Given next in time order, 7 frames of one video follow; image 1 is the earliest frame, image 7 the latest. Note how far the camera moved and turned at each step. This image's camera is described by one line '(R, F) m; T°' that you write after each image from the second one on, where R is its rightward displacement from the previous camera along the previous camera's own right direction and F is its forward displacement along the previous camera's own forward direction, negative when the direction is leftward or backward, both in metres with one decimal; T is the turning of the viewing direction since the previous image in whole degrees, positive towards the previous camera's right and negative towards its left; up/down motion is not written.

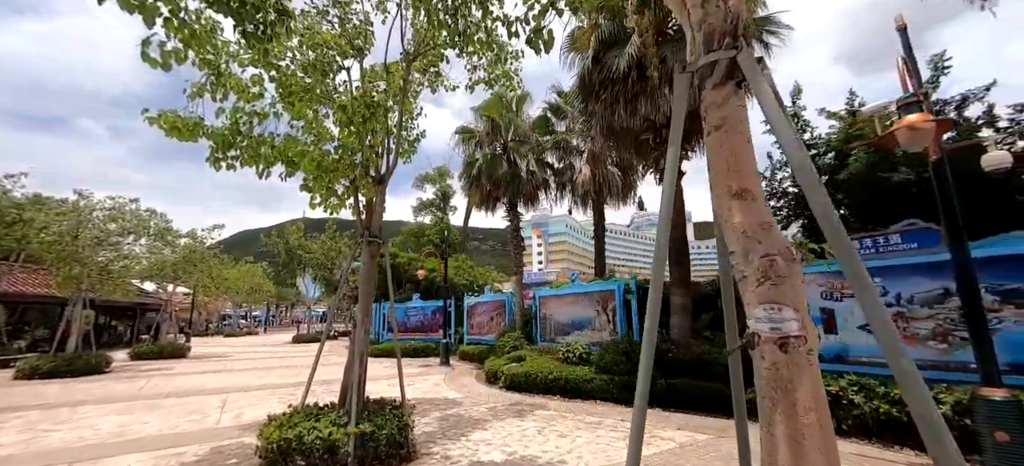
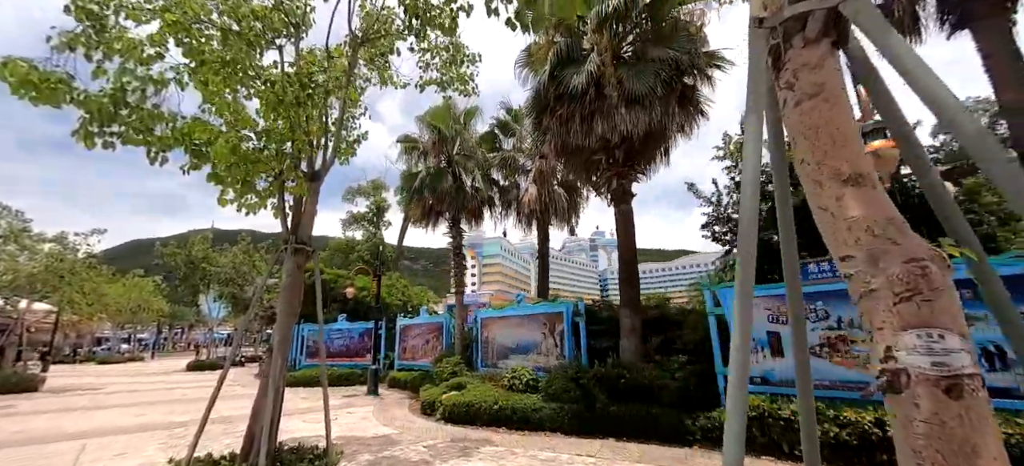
(-0.3, +0.7) m; +9°
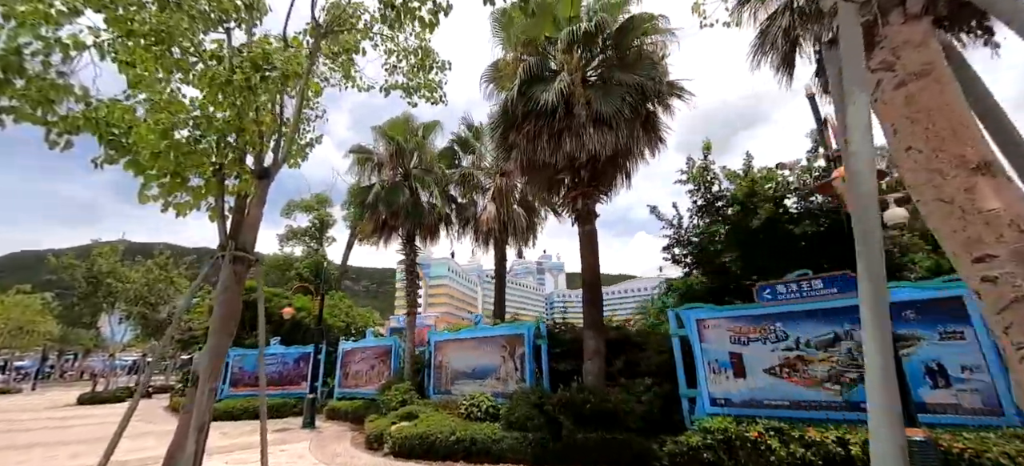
(-0.4, +0.4) m; +7°
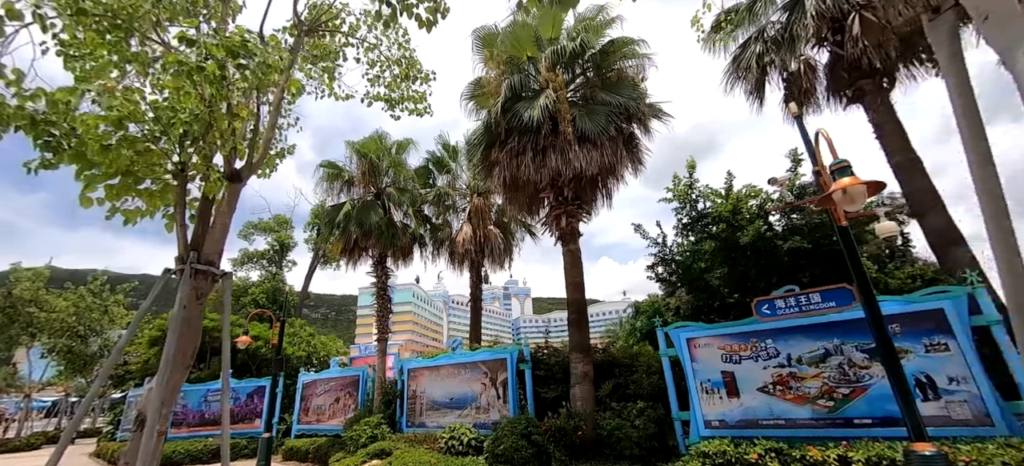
(-0.4, +0.3) m; +5°
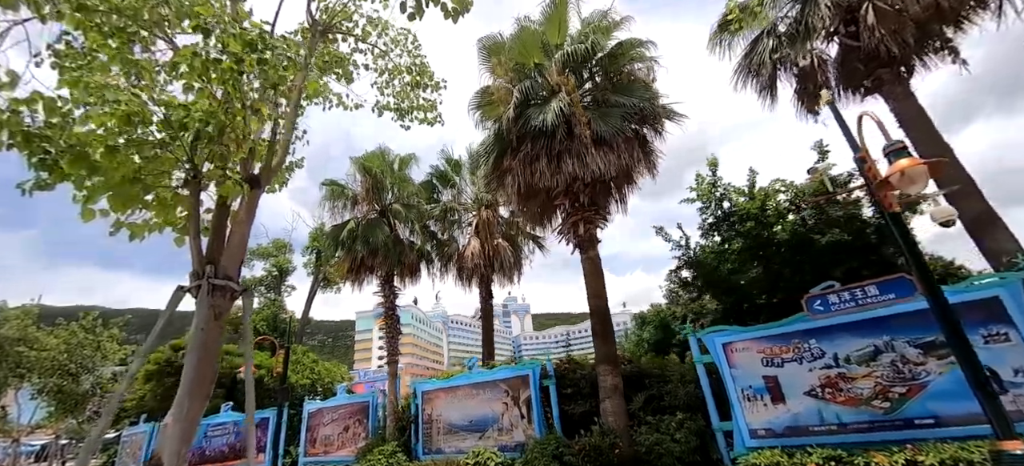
(-0.4, +0.3) m; +1°
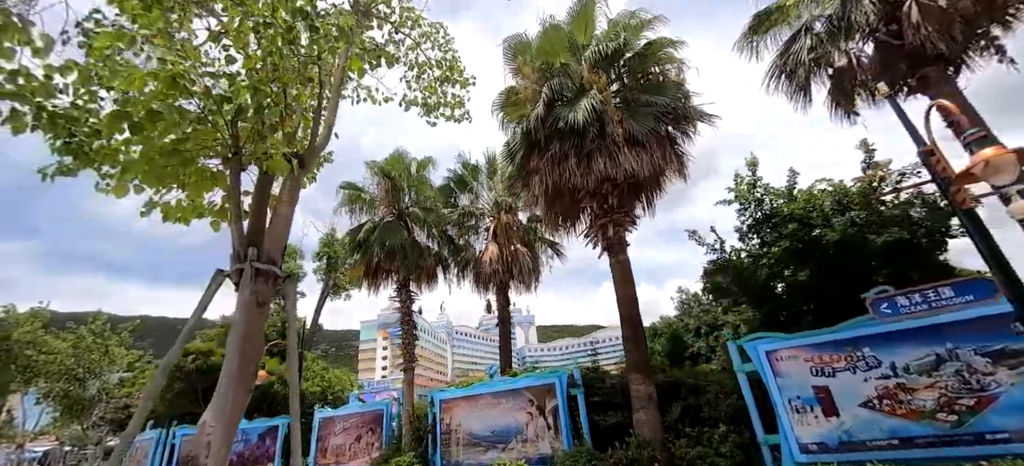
(-0.4, +0.3) m; -1°
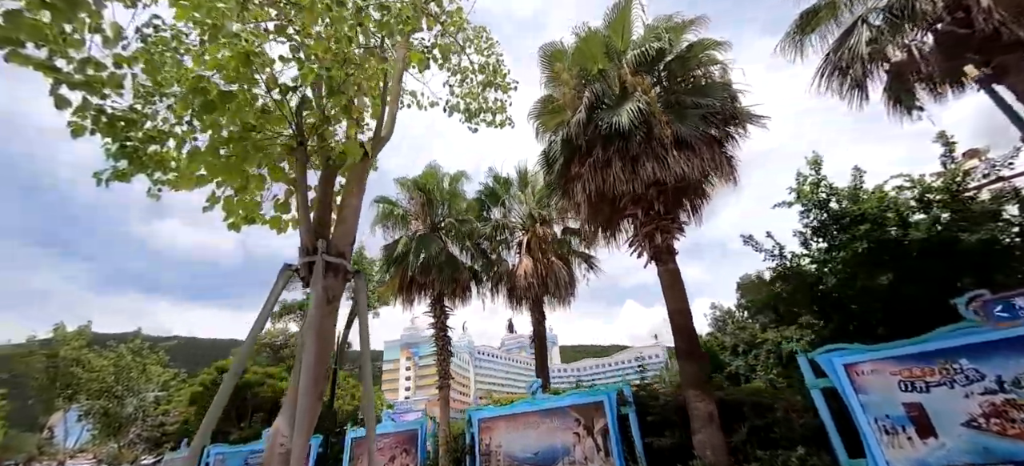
(-0.4, +0.3) m; -3°
